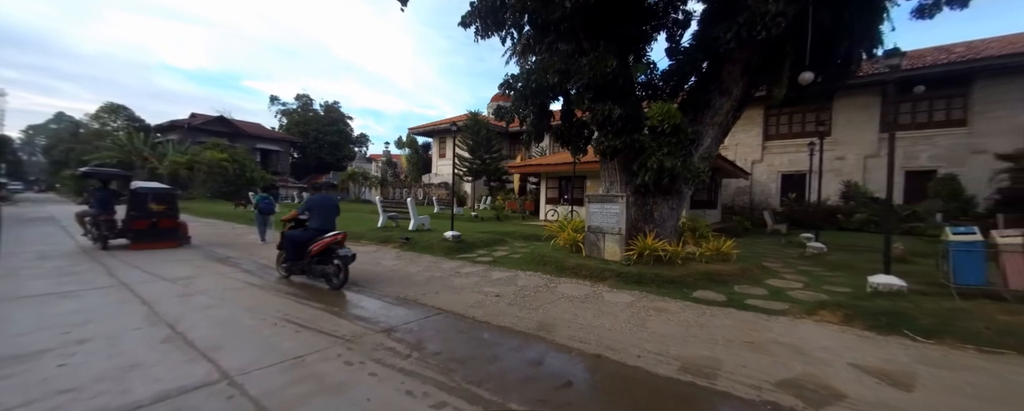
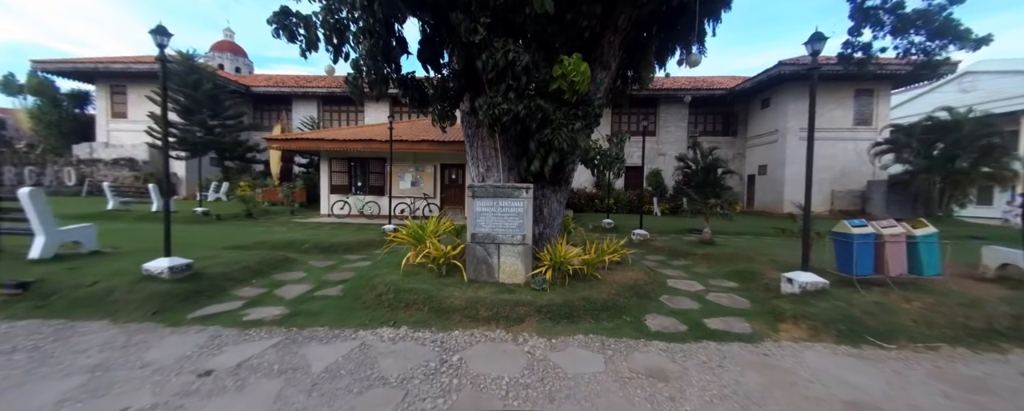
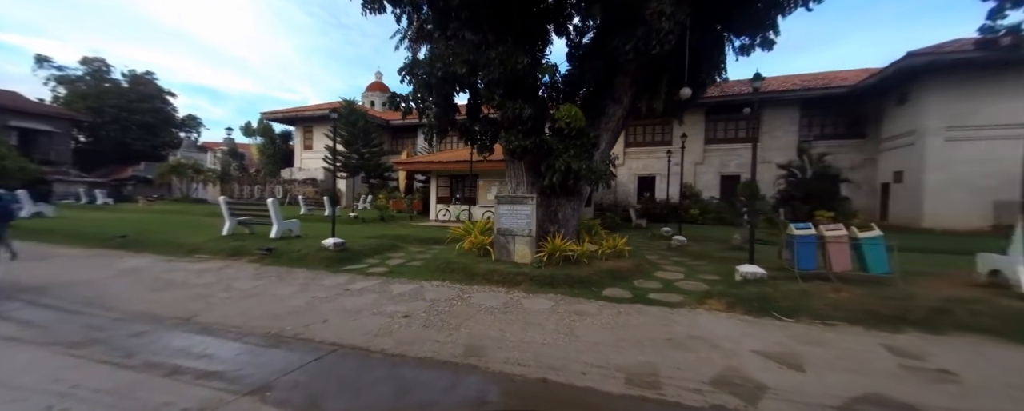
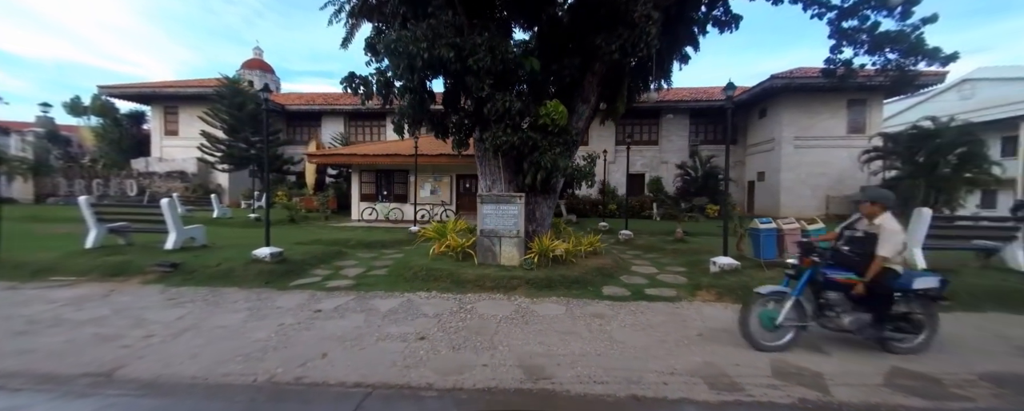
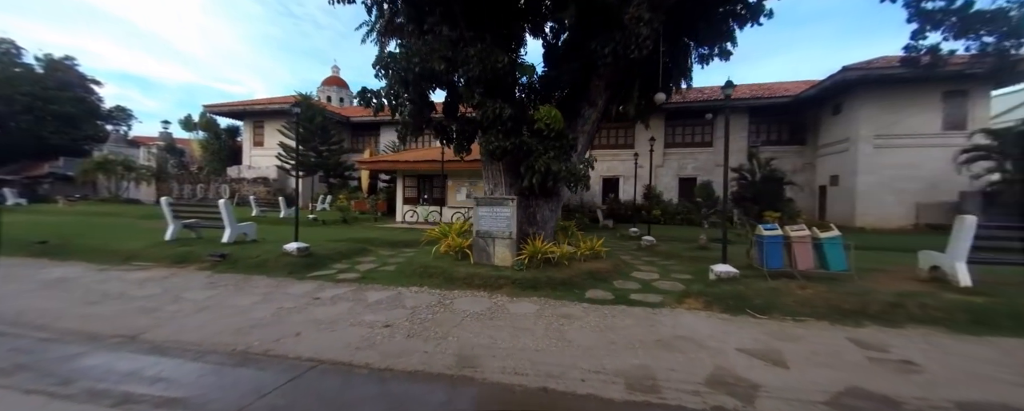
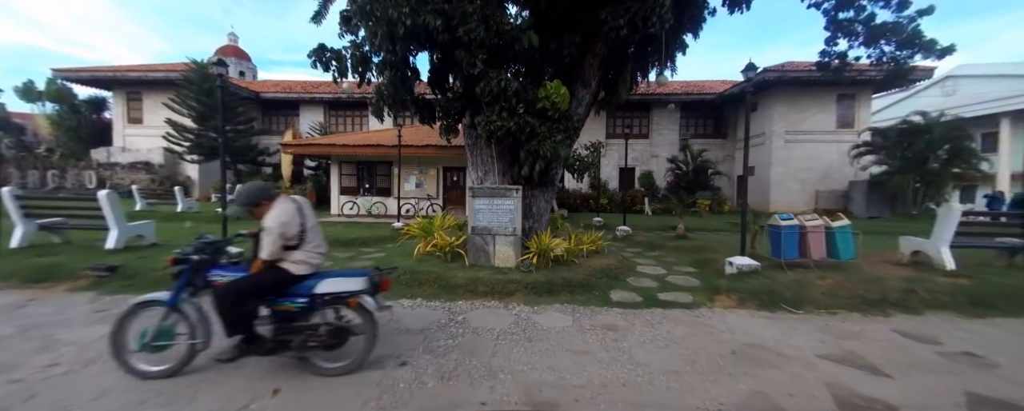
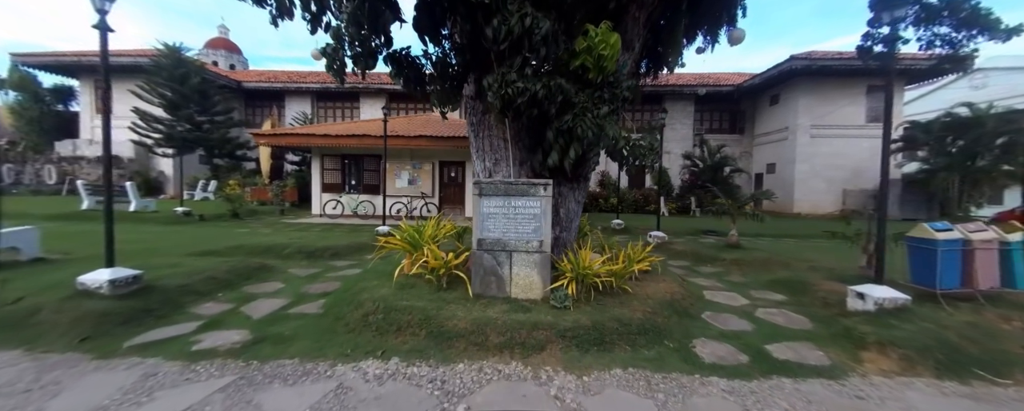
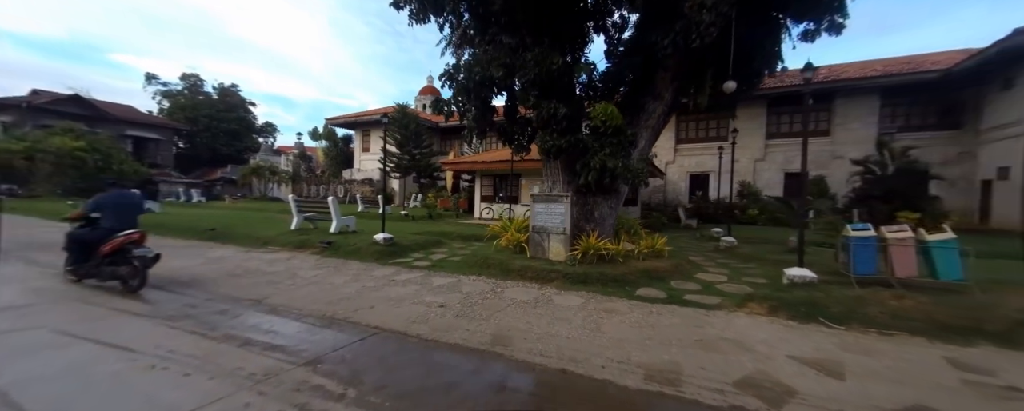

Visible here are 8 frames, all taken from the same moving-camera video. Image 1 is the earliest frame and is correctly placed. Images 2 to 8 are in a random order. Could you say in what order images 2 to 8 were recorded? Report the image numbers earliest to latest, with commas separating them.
8, 3, 5, 4, 6, 2, 7
